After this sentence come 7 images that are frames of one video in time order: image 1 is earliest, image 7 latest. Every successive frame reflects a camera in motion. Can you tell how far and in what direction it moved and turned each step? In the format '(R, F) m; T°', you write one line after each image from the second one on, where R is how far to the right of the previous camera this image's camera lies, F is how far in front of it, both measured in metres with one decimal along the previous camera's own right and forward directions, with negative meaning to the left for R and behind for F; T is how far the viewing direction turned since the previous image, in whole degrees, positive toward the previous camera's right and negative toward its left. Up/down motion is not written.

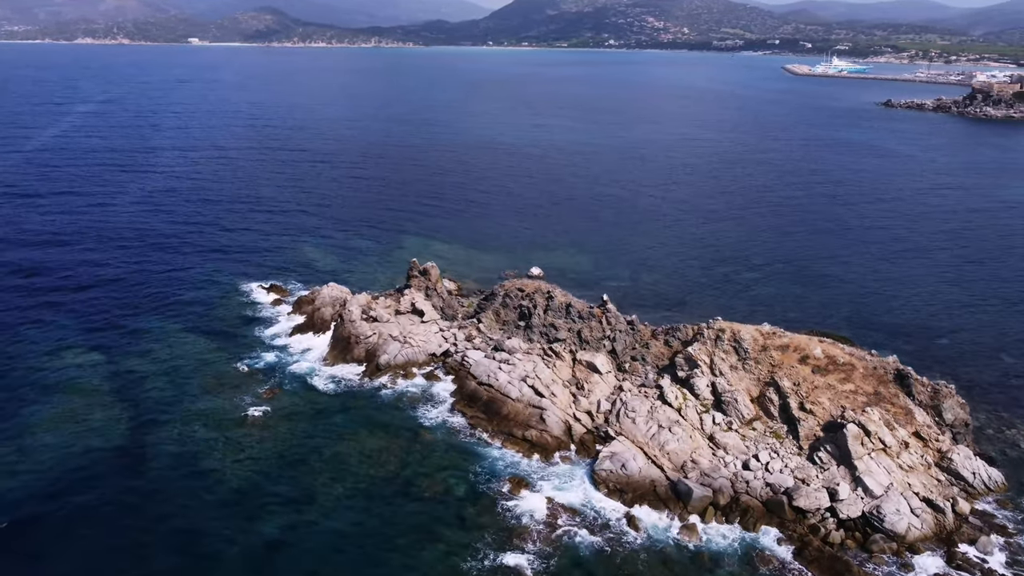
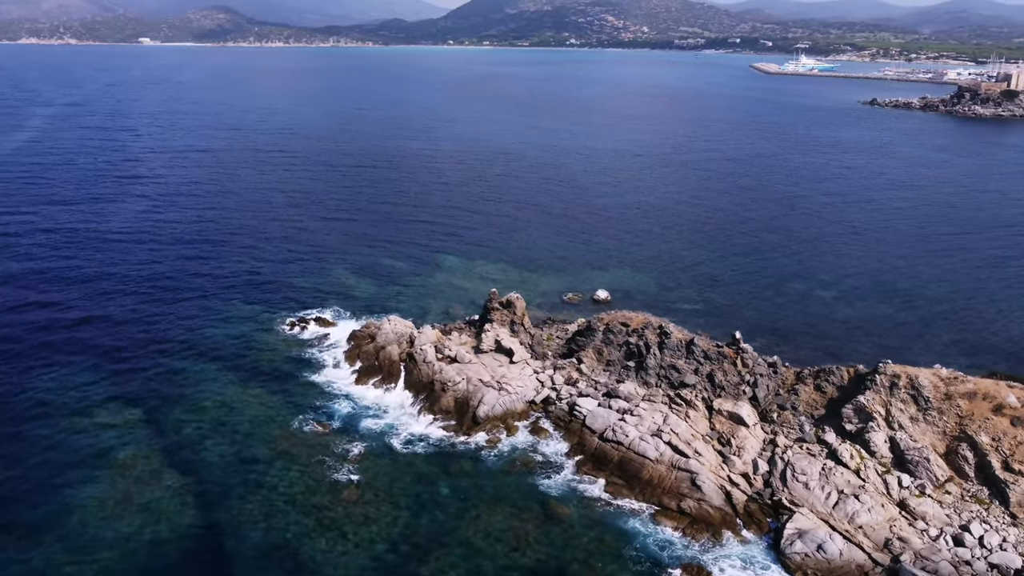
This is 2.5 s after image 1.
(-7.6, +5.4) m; +2°
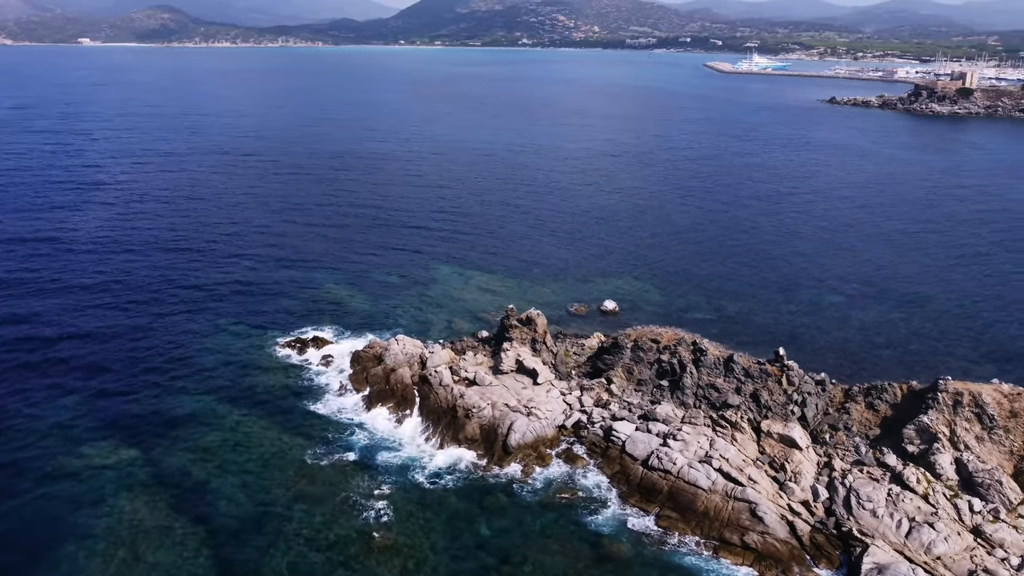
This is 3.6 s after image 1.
(-3.4, +2.5) m; +3°
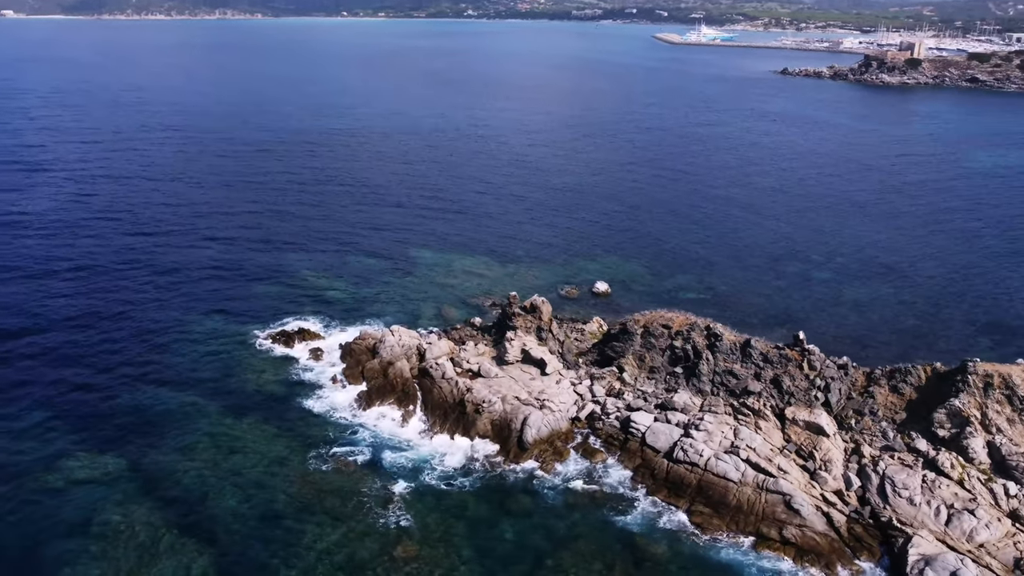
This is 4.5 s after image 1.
(-2.7, +2.0) m; +4°
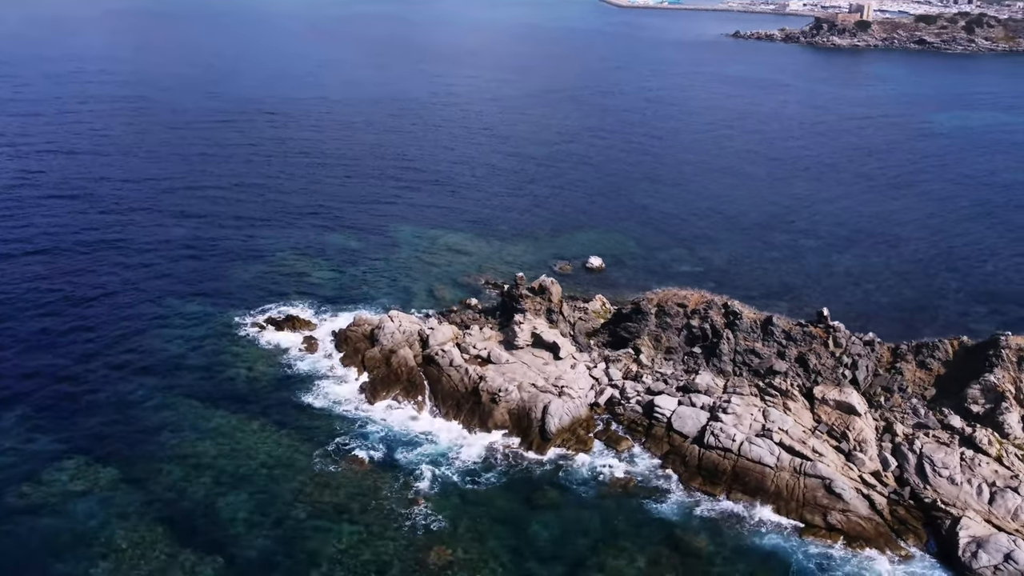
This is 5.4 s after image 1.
(-2.9, +2.0) m; +4°
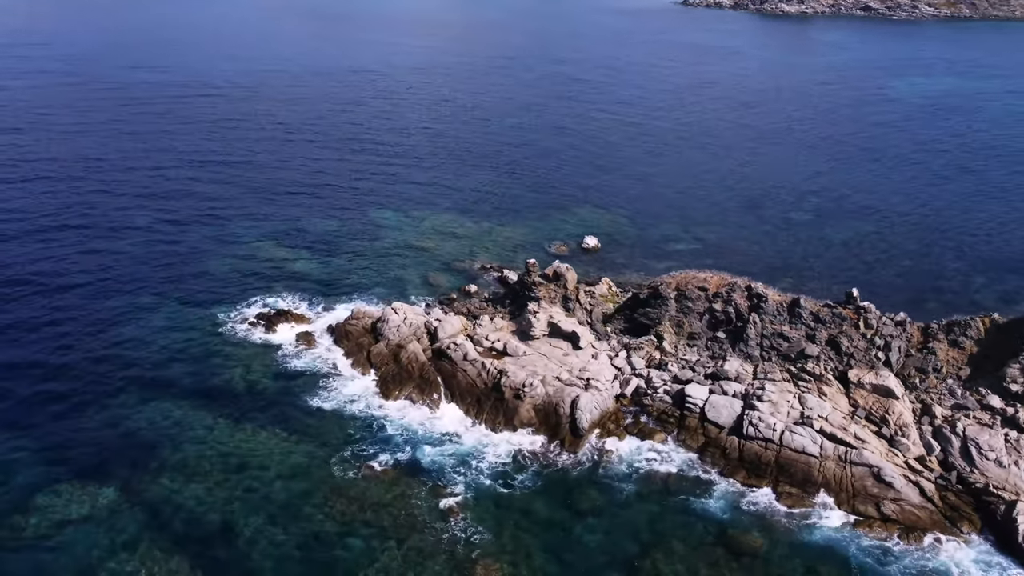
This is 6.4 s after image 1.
(-3.2, +2.0) m; +4°
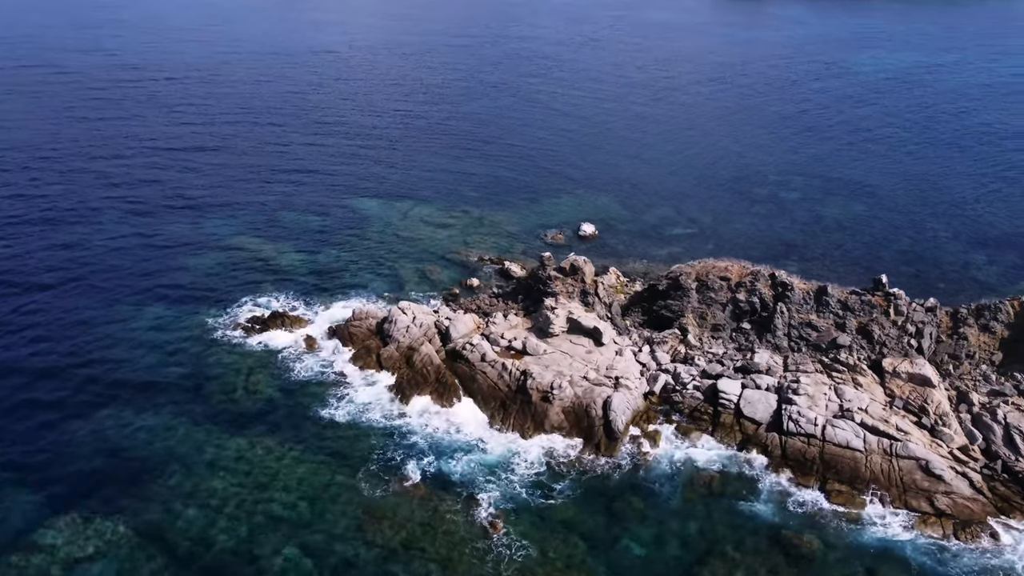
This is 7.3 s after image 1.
(-3.0, +1.8) m; +4°
